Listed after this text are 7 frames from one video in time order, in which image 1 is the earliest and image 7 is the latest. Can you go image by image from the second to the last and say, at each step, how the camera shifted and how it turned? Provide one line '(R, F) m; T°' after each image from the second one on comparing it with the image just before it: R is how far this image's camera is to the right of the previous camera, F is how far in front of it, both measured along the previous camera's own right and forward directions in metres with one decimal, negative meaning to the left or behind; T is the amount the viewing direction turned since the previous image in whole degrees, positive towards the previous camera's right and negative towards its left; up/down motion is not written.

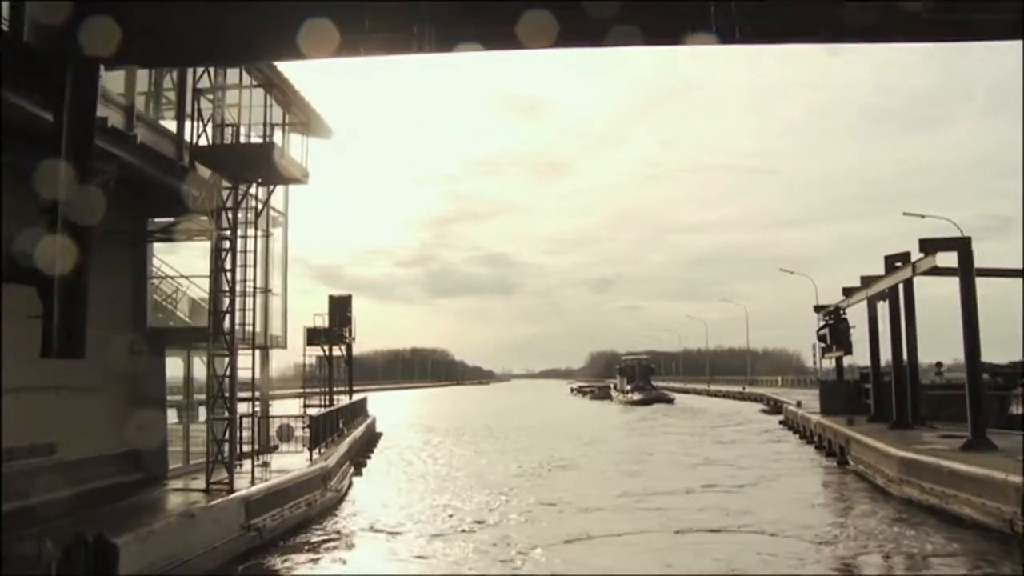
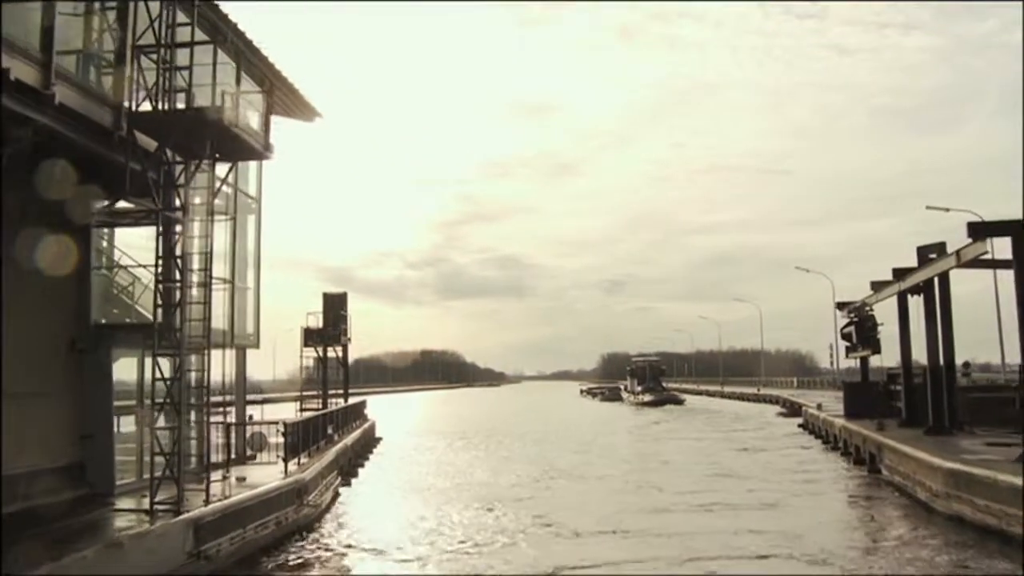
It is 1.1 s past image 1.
(+0.3, +2.2) m; -1°
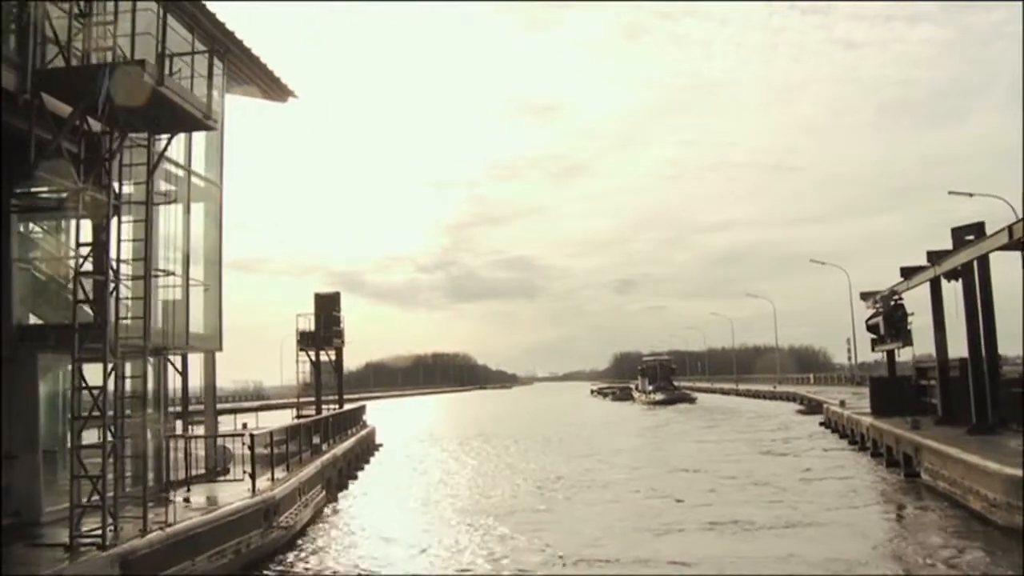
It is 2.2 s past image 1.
(+0.3, +2.2) m; -1°
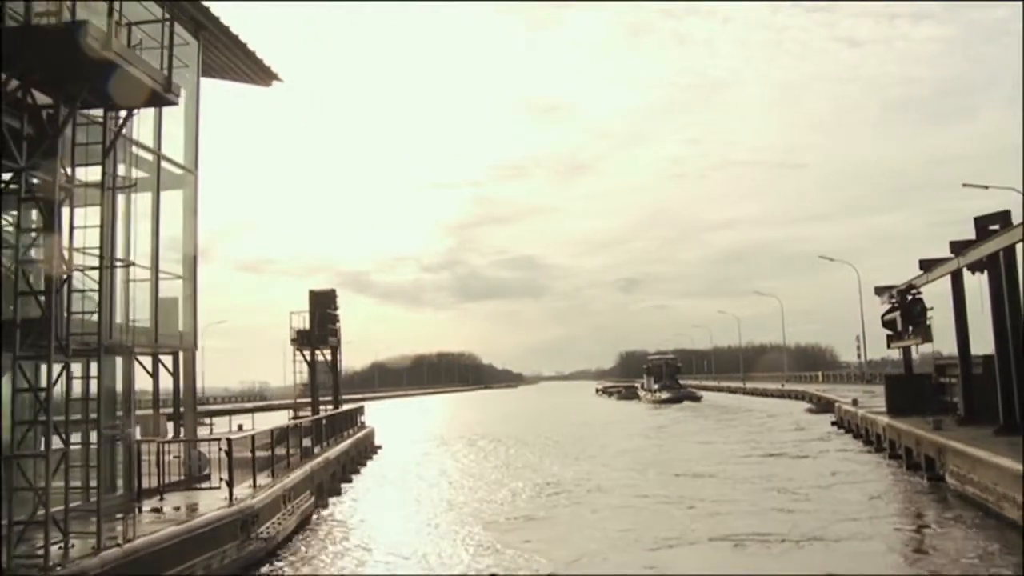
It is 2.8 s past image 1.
(+0.2, +1.2) m; 0°
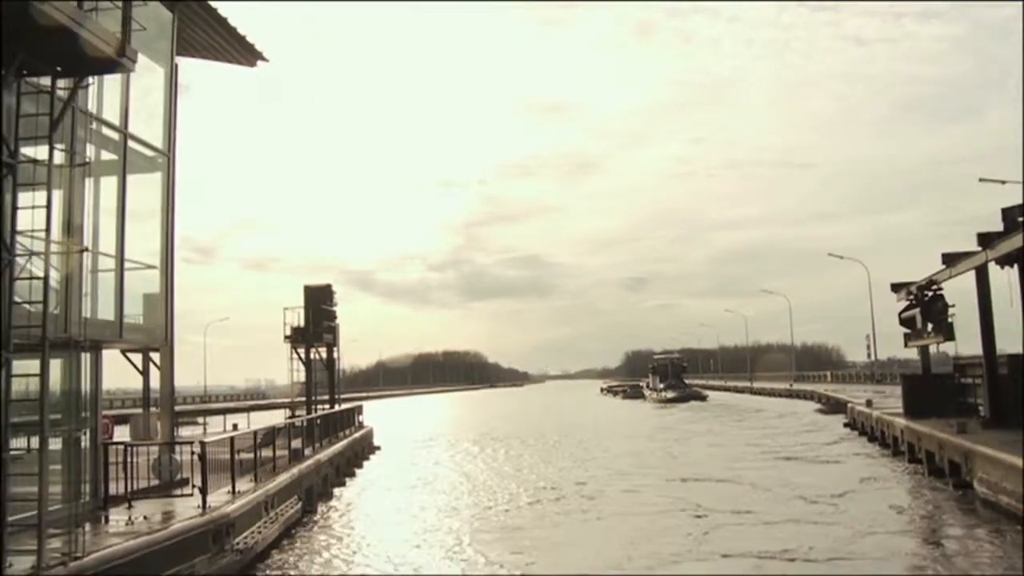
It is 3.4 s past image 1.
(+0.1, +1.3) m; 0°
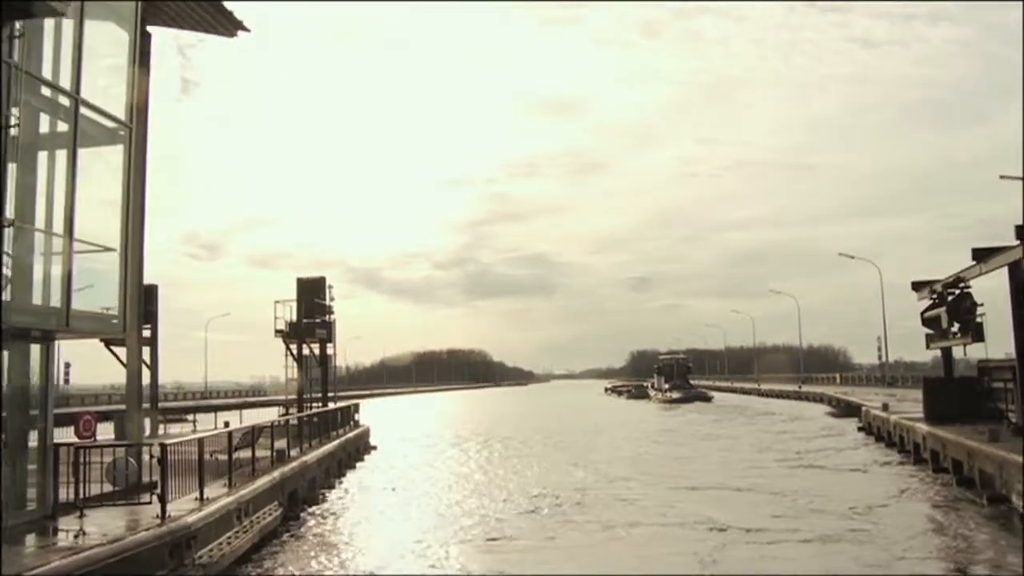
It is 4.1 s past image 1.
(+0.1, +1.5) m; 0°
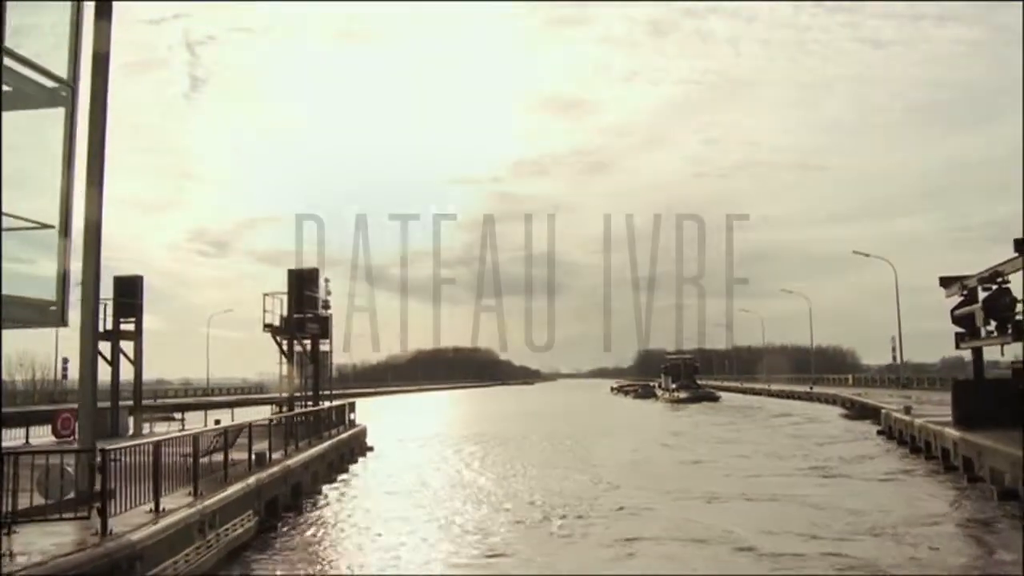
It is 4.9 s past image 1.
(+0.1, +1.8) m; 0°
